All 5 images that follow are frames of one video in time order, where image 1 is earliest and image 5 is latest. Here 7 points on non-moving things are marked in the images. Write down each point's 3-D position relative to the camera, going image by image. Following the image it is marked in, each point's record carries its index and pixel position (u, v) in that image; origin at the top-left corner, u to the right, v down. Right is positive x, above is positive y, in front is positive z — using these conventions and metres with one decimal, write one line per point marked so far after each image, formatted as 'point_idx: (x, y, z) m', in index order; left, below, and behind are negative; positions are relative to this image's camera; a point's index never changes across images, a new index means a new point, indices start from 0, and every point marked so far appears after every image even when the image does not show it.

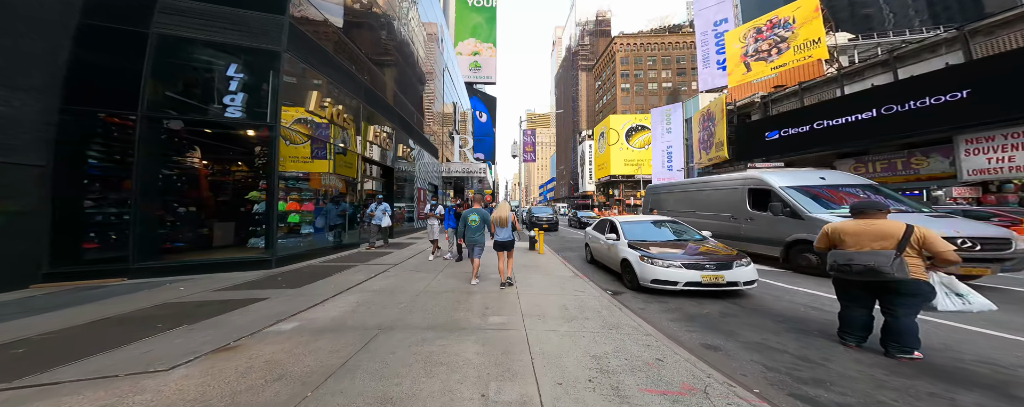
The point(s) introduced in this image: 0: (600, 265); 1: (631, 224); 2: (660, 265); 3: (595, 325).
0: (+2.6, -1.8, +7.7) m
1: (+2.9, -0.5, +6.6) m
2: (+2.7, -1.1, +4.7) m
3: (+1.1, -1.7, +3.6) m
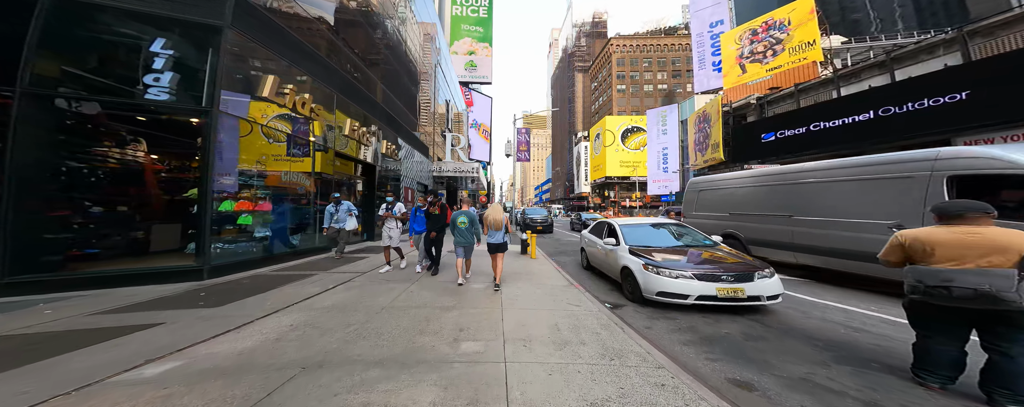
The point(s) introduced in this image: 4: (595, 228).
0: (+2.3, -1.9, +7.0) m
1: (+2.6, -0.5, +5.9) m
2: (+2.4, -1.1, +4.1) m
3: (+0.9, -1.7, +2.9) m
4: (+2.3, -0.7, +7.3) m
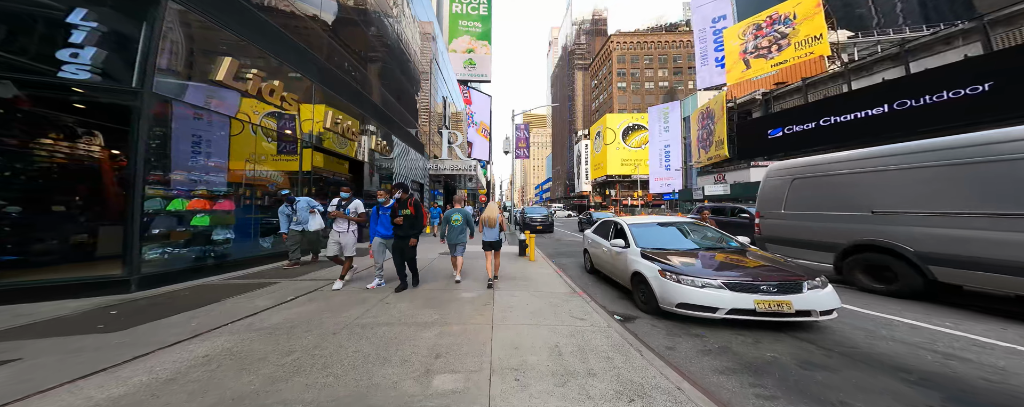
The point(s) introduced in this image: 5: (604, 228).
0: (+2.2, -1.8, +6.3) m
1: (+2.5, -0.5, +5.2) m
2: (+2.3, -1.0, +3.4) m
3: (+0.8, -1.6, +2.2) m
4: (+2.2, -0.6, +6.6) m
5: (+2.2, -0.6, +6.3) m
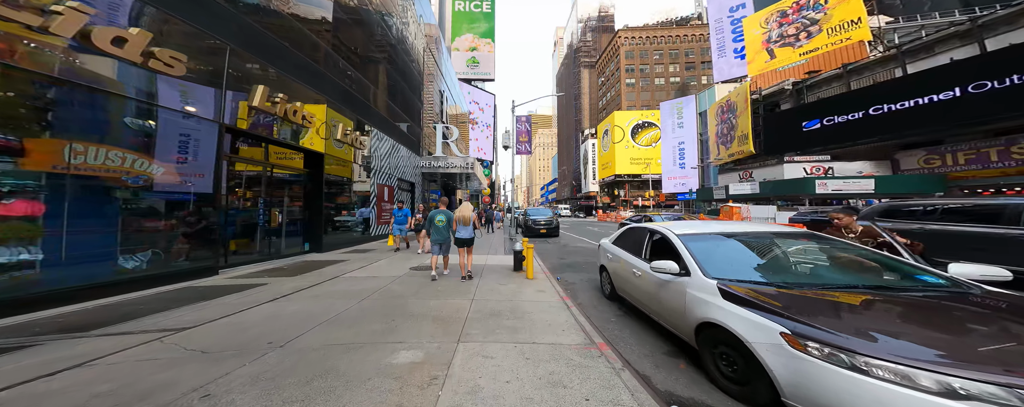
0: (+2.0, -1.7, +4.3) m
1: (+2.2, -0.4, +3.2) m
2: (+2.0, -1.0, +1.3) m
3: (+0.4, -1.5, +0.2) m
4: (+2.0, -0.6, +4.6) m
5: (+2.0, -0.5, +4.3) m
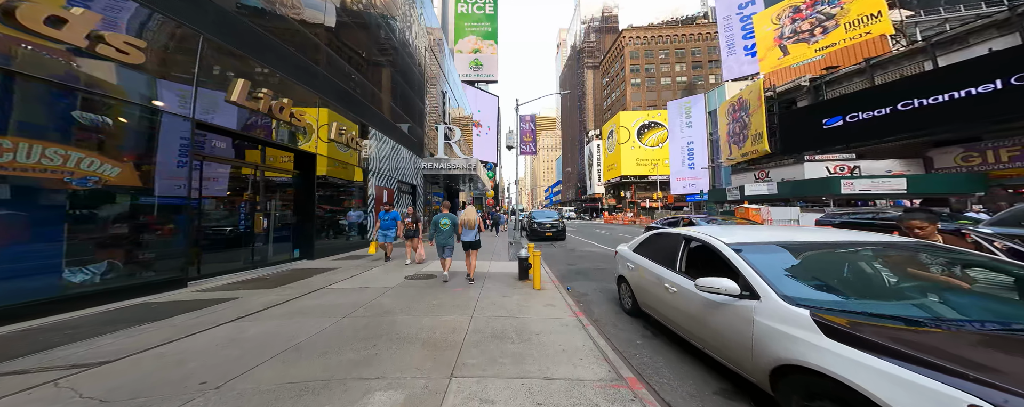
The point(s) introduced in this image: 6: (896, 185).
0: (+2.0, -1.7, +3.6) m
1: (+2.3, -0.4, +2.5) m
2: (+2.0, -0.9, +0.7) m
3: (+0.5, -1.5, -0.4) m
4: (+2.1, -0.6, +3.9) m
5: (+2.1, -0.5, +3.6) m
6: (+21.9, +1.0, +15.0) m
